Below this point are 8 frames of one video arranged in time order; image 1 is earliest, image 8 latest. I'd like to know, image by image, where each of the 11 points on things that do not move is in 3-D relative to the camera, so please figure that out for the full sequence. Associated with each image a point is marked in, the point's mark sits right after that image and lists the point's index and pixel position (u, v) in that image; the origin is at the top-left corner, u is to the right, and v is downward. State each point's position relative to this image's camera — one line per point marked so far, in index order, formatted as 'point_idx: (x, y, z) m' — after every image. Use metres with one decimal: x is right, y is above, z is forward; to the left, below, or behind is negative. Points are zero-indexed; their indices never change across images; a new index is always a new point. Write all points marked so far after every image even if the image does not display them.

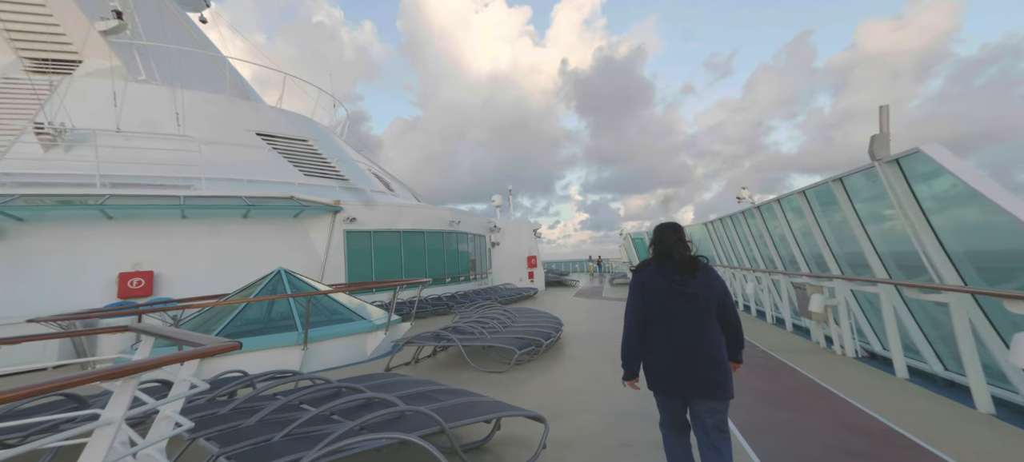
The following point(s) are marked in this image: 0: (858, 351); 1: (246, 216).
0: (+4.3, -1.5, +3.9) m
1: (-5.6, +0.3, +6.7) m
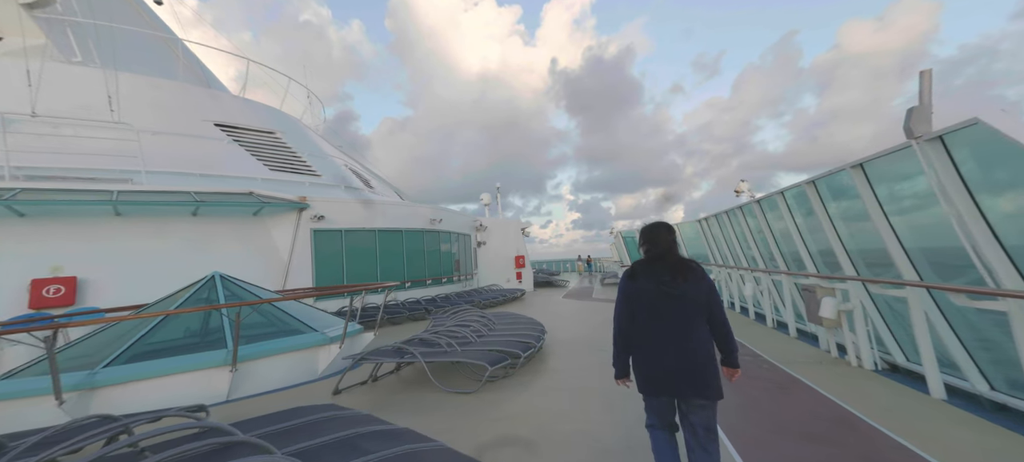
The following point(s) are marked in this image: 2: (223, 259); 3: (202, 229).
0: (+4.0, -1.4, +3.5) m
1: (-6.0, +0.3, +6.0) m
2: (-5.7, -0.5, +6.3) m
3: (-6.0, +0.1, +6.1) m
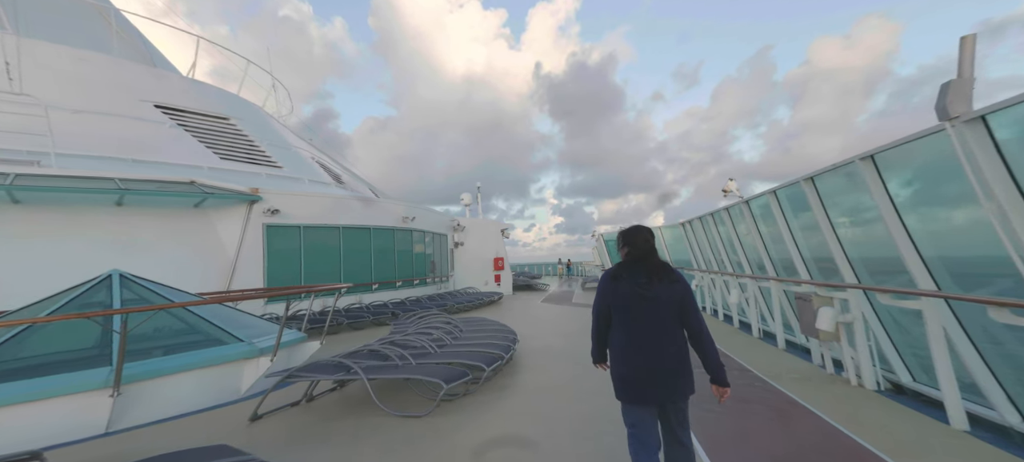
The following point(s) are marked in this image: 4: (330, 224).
0: (+3.6, -1.5, +3.2) m
1: (-6.4, +0.5, +5.2) m
2: (-6.2, -0.4, +5.5) m
3: (-6.4, +0.2, +5.3) m
4: (-4.4, +0.2, +7.8) m
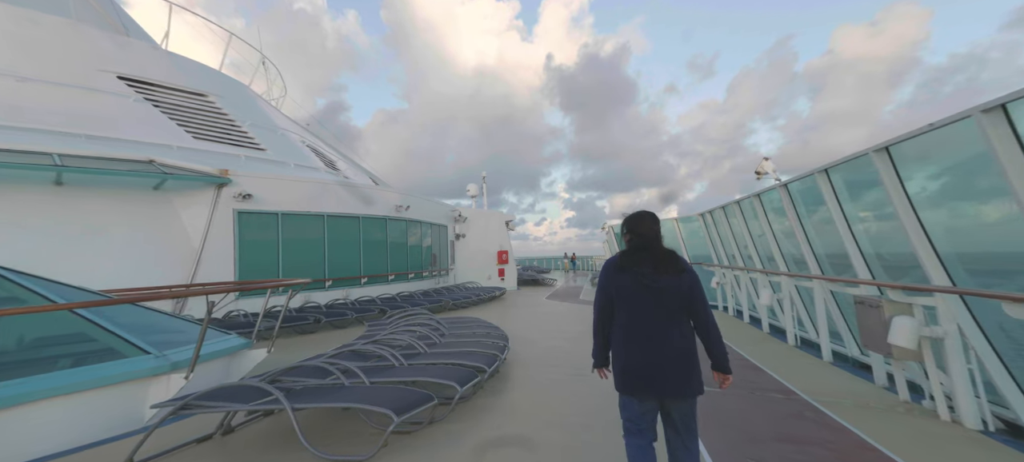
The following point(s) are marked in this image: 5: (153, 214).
0: (+3.4, -1.4, +2.3) m
1: (-6.5, +0.7, +4.6) m
2: (-6.3, -0.1, +5.0) m
3: (-6.5, +0.4, +4.7) m
4: (-4.4, +0.5, +7.1) m
5: (-6.0, +0.3, +5.3) m
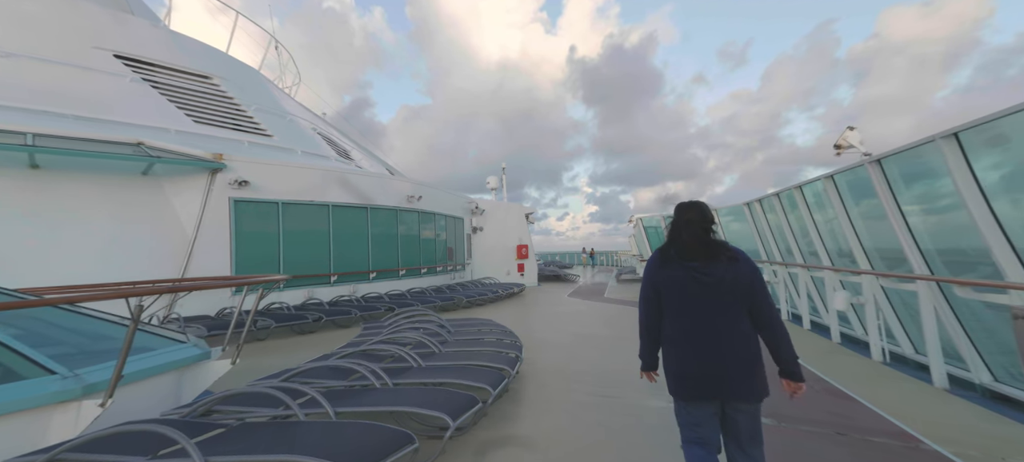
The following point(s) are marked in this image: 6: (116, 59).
0: (+3.4, -1.3, +1.3) m
1: (-6.3, +0.8, +4.3) m
2: (-6.1, 0.0, +4.6) m
3: (-6.3, +0.6, +4.4) m
4: (-4.1, +0.6, +6.6) m
5: (-5.7, +0.5, +5.0) m
6: (-7.2, +3.1, +5.9) m
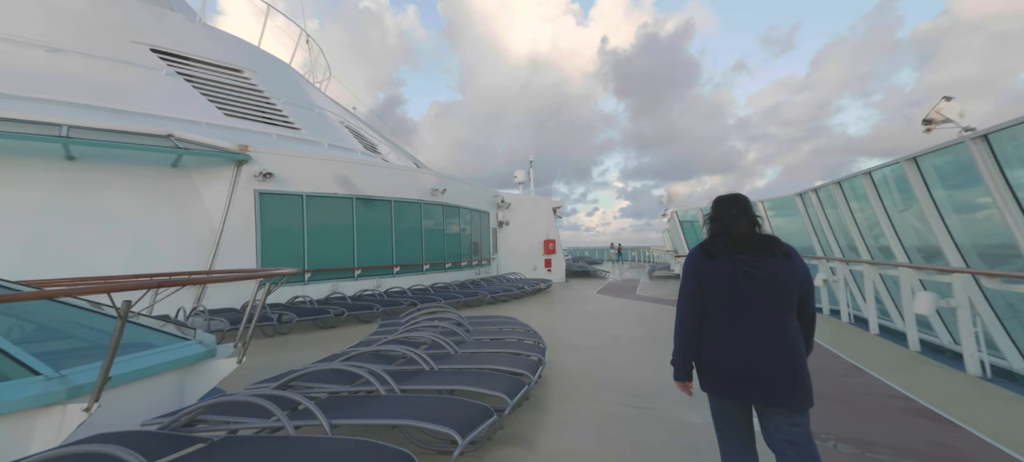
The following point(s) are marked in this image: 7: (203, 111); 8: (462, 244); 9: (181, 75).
0: (+3.4, -1.2, +0.7) m
1: (-6.0, +0.9, +4.5) m
2: (-5.7, +0.1, +4.8) m
3: (-6.0, +0.7, +4.6) m
4: (-3.6, +0.8, +6.6) m
5: (-5.4, +0.6, +5.1) m
6: (-6.8, +3.2, +6.1) m
7: (-5.8, +2.1, +6.0) m
8: (-1.5, -0.4, +9.8) m
9: (-6.4, +2.9, +6.3) m
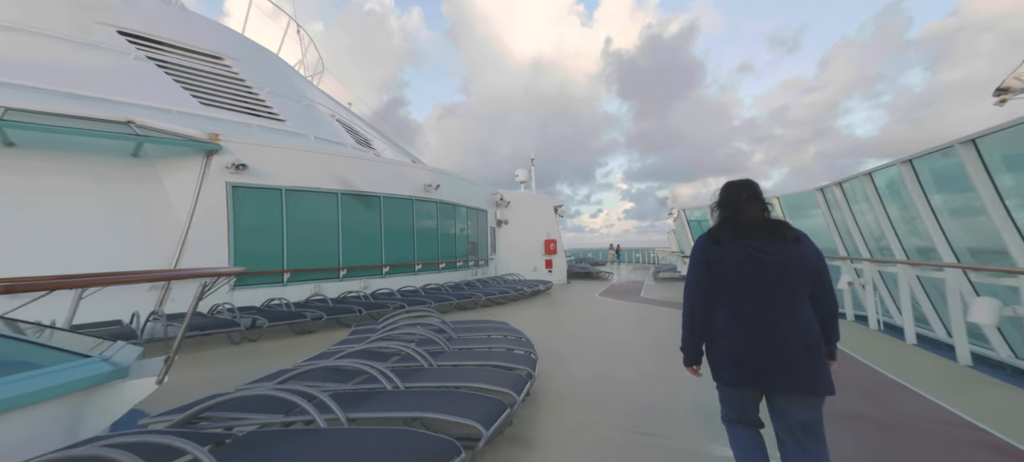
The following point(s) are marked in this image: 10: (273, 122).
0: (+3.3, -1.2, +0.2) m
1: (-6.1, +1.0, +4.1) m
2: (-5.8, +0.2, +4.4) m
3: (-6.1, +0.8, +4.2) m
4: (-3.7, +0.8, +6.2) m
5: (-5.5, +0.6, +4.7) m
6: (-6.9, +3.3, +5.7) m
7: (-5.9, +2.2, +5.6) m
8: (-1.6, -0.4, +9.3) m
9: (-6.5, +3.0, +5.9) m
10: (-5.1, +2.2, +6.6) m
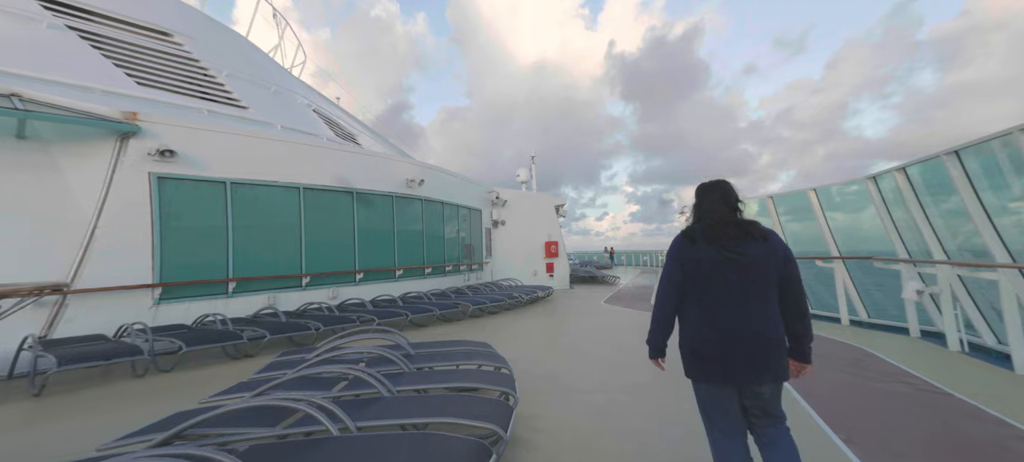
0: (+3.0, -1.1, -0.9) m
1: (-6.3, +1.0, +3.2) m
2: (-6.0, +0.2, +3.5) m
3: (-6.3, +0.8, +3.3) m
4: (-3.8, +0.8, +5.2) m
5: (-5.7, +0.6, +3.8) m
6: (-7.1, +3.2, +4.9) m
7: (-6.1, +2.2, +4.7) m
8: (-1.7, -0.4, +8.3) m
9: (-6.7, +3.0, +5.0) m
10: (-5.2, +2.2, +5.7) m
